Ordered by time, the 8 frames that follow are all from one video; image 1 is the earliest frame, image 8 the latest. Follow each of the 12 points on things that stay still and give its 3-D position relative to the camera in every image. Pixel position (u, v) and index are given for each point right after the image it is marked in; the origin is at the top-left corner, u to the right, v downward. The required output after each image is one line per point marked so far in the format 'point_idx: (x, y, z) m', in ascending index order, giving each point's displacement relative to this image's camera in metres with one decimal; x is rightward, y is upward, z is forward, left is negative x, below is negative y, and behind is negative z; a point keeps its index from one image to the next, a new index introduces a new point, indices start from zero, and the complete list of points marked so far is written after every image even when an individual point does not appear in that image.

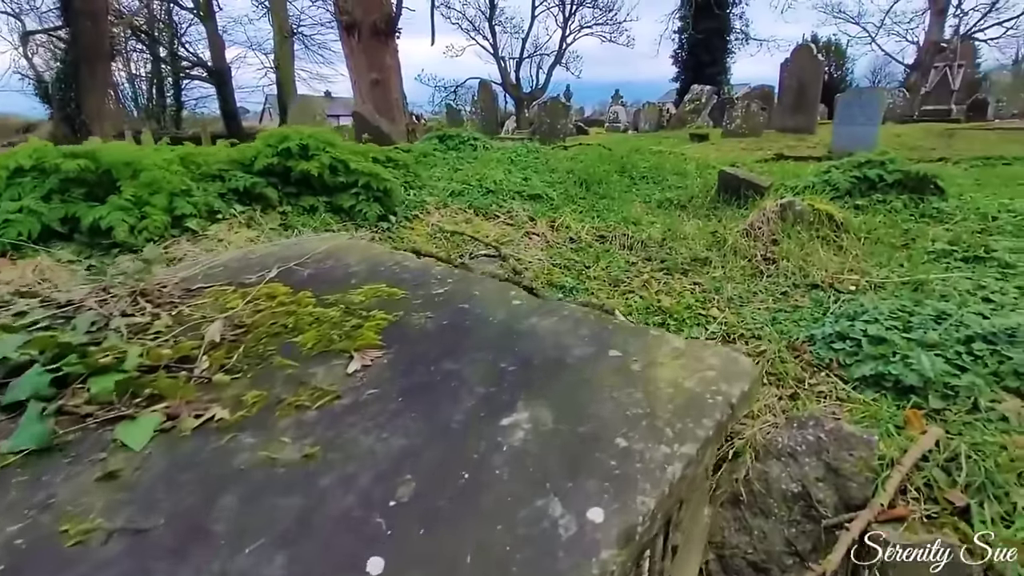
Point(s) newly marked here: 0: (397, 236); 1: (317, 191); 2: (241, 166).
0: (-1.2, +0.5, +5.1) m
1: (-2.1, +1.0, +5.1) m
2: (-2.8, +1.2, +4.9) m
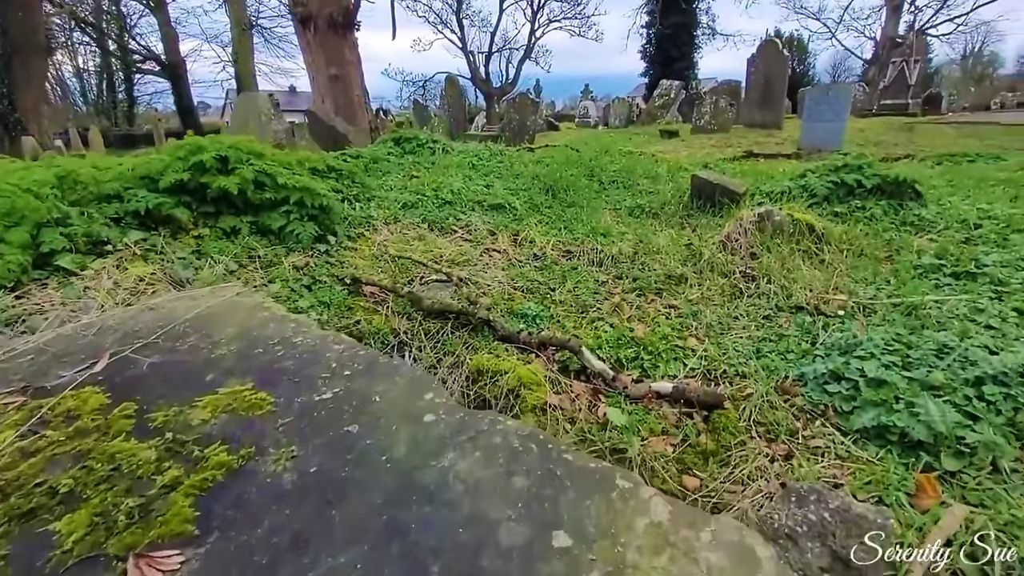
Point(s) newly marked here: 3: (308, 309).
0: (-1.6, +0.2, +4.5) m
1: (-2.5, +0.7, +4.5) m
2: (-3.2, +0.9, +4.2) m
3: (-1.6, -0.2, +3.9) m
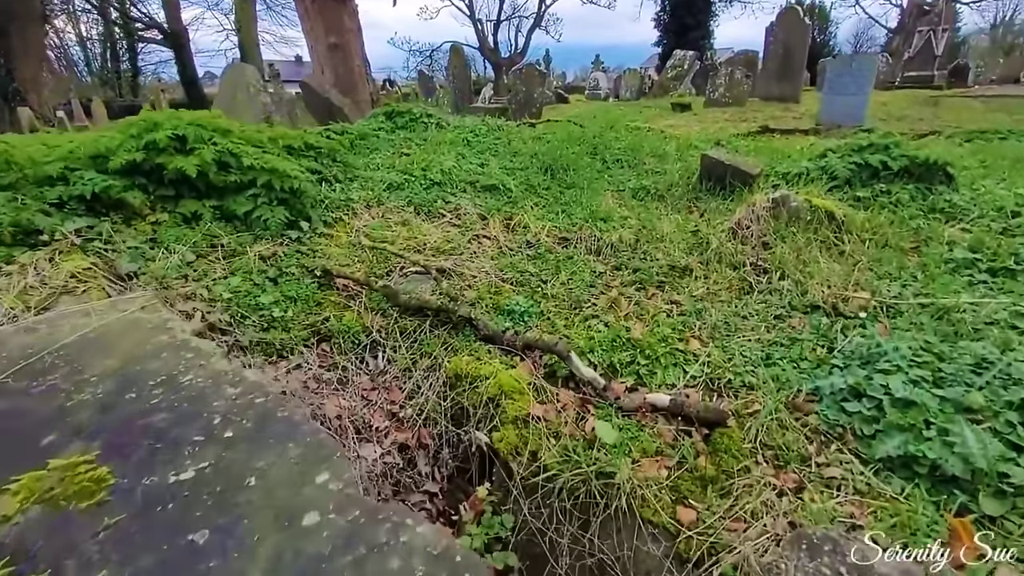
0: (-1.7, +0.3, +4.1) m
1: (-2.6, +0.8, +4.1) m
2: (-3.3, +1.0, +3.8) m
3: (-1.8, -0.1, +3.5) m
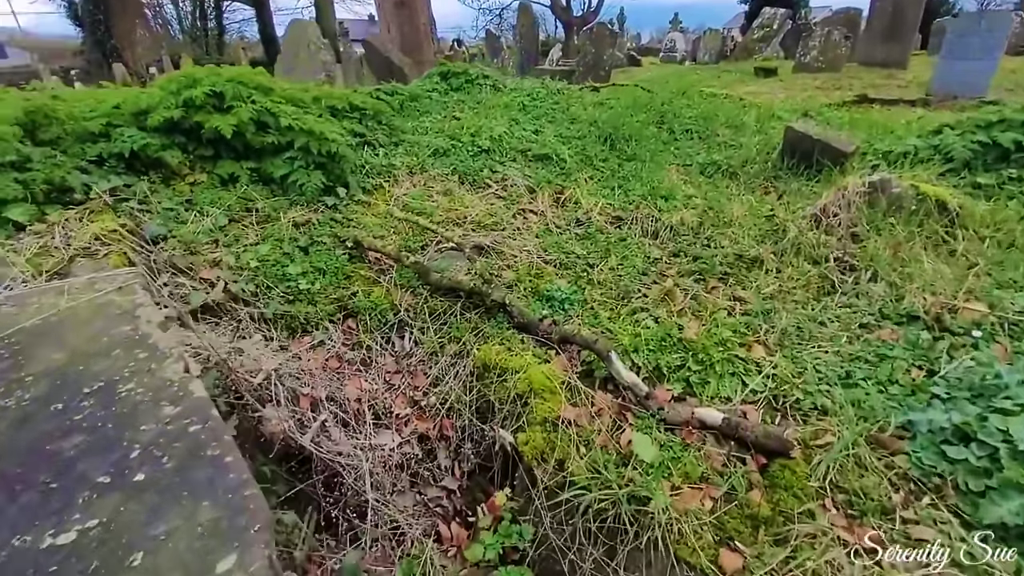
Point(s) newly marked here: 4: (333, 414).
0: (-1.4, +0.6, +3.9) m
1: (-2.2, +1.1, +4.0) m
2: (-2.9, +1.3, +3.7) m
3: (-1.5, +0.1, +3.4) m
4: (-1.0, -0.7, +2.8) m
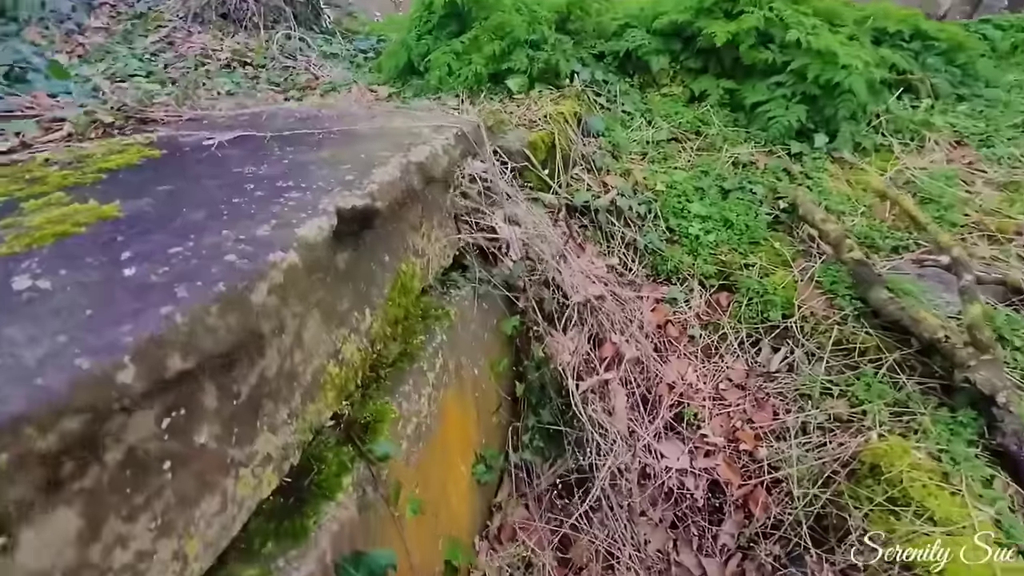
0: (+1.7, +0.7, +2.9) m
1: (+1.5, +1.5, +3.4) m
2: (+1.0, +2.1, +3.7) m
3: (+1.1, +0.4, +2.7) m
4: (+0.5, -0.5, +2.3) m
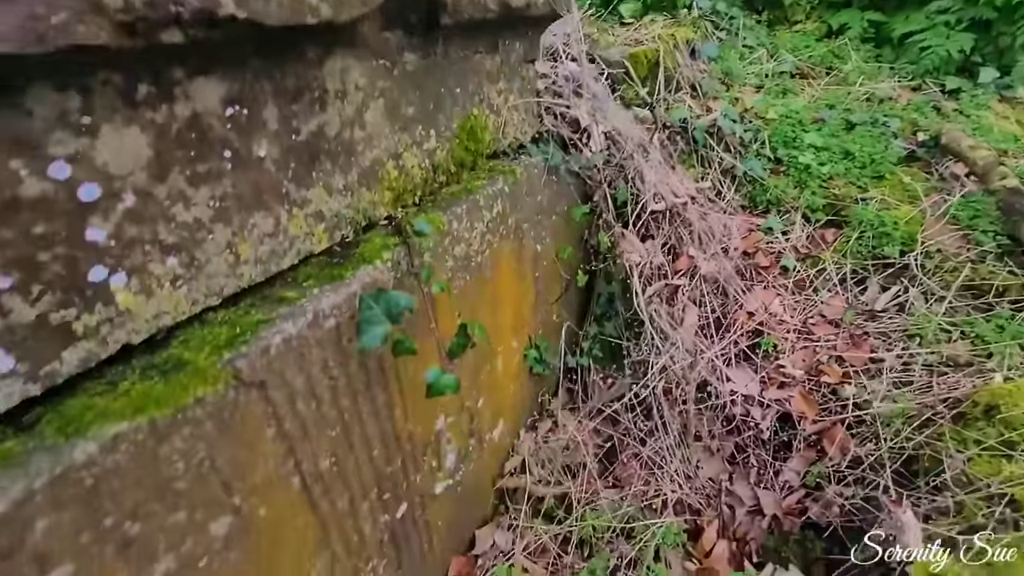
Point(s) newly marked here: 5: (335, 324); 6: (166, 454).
0: (+2.2, +0.9, +2.5) m
1: (+2.2, +1.8, +3.0) m
2: (+1.9, +2.4, +3.4) m
3: (+1.5, +0.7, +2.5) m
4: (+0.8, -0.1, +2.1) m
5: (-0.4, -0.1, +1.0) m
6: (-0.6, -0.3, +0.8) m
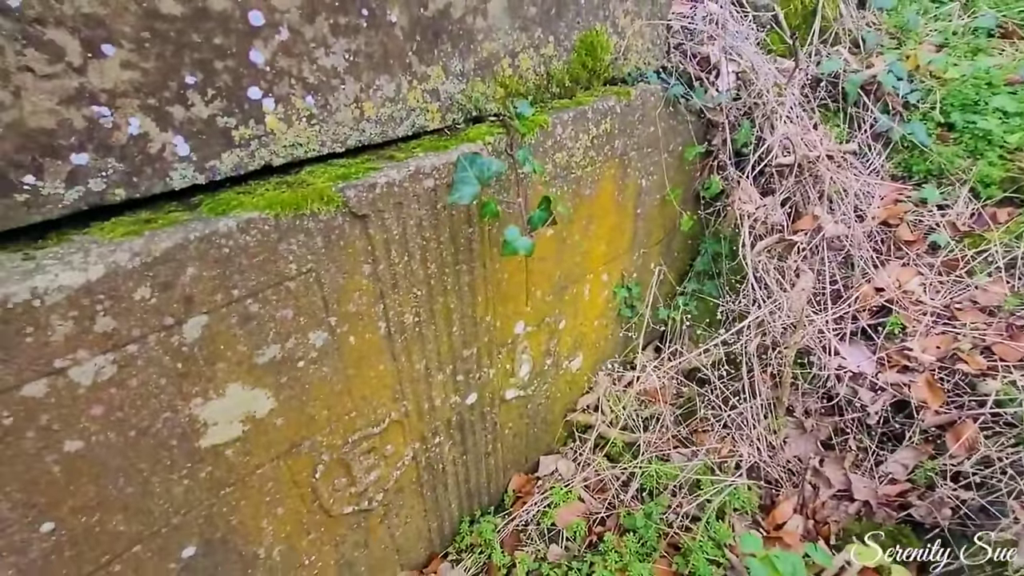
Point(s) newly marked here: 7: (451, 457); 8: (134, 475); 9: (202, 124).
0: (+2.8, +0.9, +1.9) m
1: (+3.0, +1.7, +2.4) m
2: (+2.9, +2.3, +2.8) m
3: (+2.1, +0.7, +2.1) m
4: (+1.2, +0.1, +1.9) m
5: (-0.2, +0.2, +1.1) m
6: (-0.5, +0.1, +1.0) m
7: (-0.2, -0.5, +1.5) m
8: (-0.7, -0.3, +0.9) m
9: (-0.6, +0.3, +0.9) m
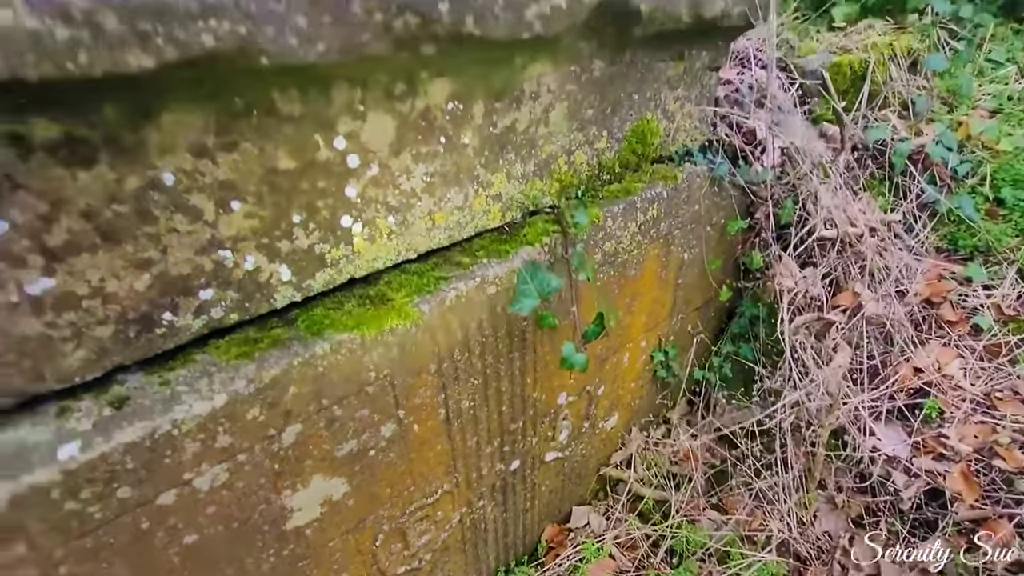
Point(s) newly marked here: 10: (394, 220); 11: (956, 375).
0: (+3.0, +0.5, +1.9) m
1: (+3.3, +1.3, +2.3) m
2: (+3.2, +1.9, +2.7) m
3: (+2.3, +0.4, +2.1) m
4: (+1.4, -0.2, +1.9) m
5: (0.0, 0.0, +1.2) m
6: (-0.3, -0.2, +1.1) m
7: (-0.1, -0.8, +1.6) m
8: (-0.6, -0.6, +1.0) m
9: (-0.4, +0.1, +1.0) m
10: (-0.3, +0.2, +1.1) m
11: (+1.7, -0.3, +1.9) m
